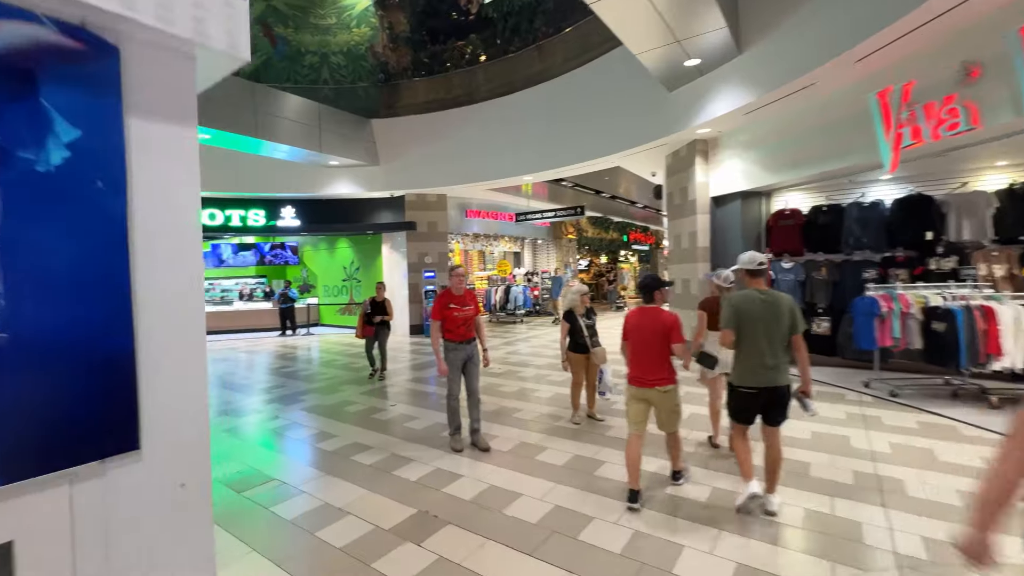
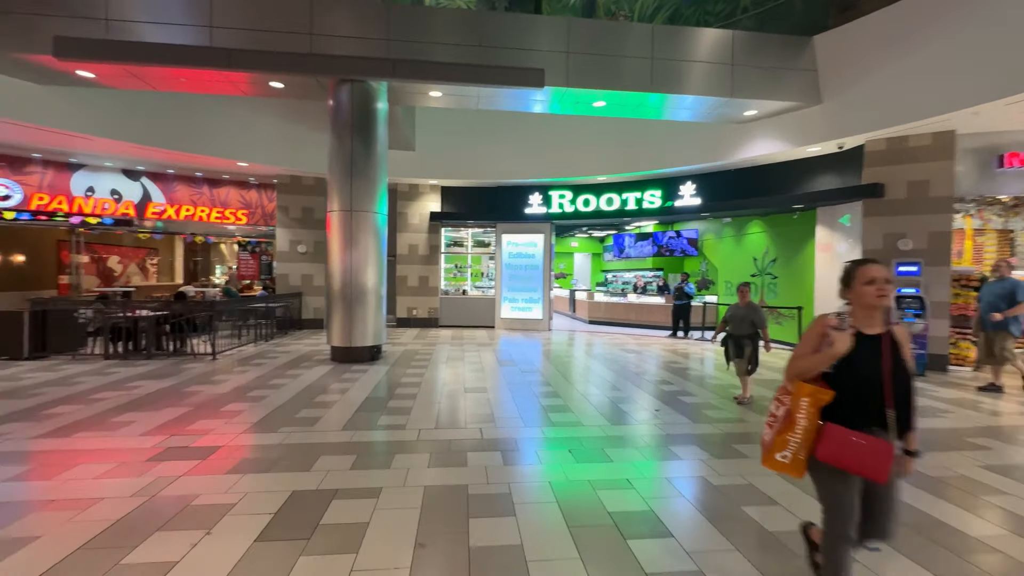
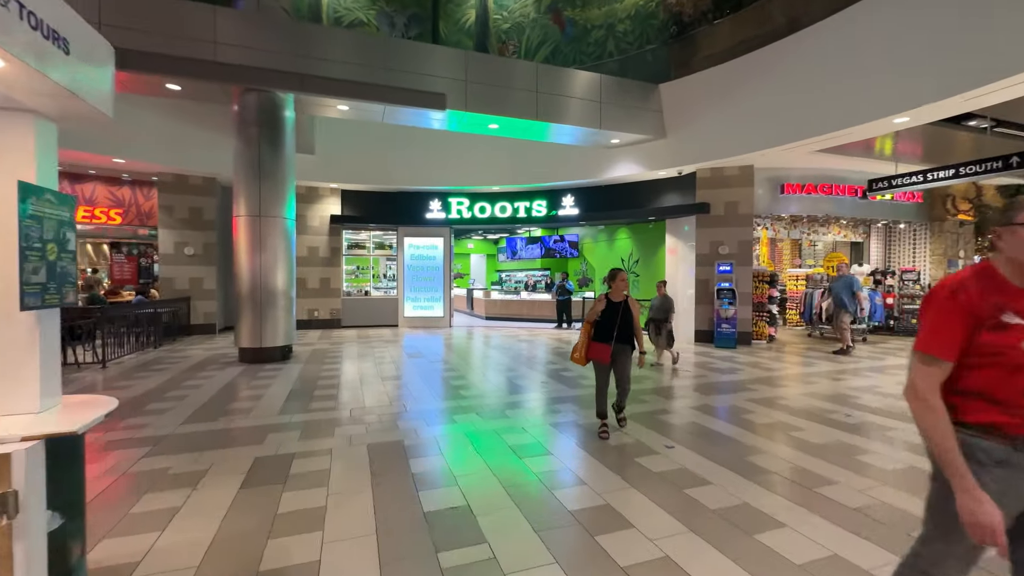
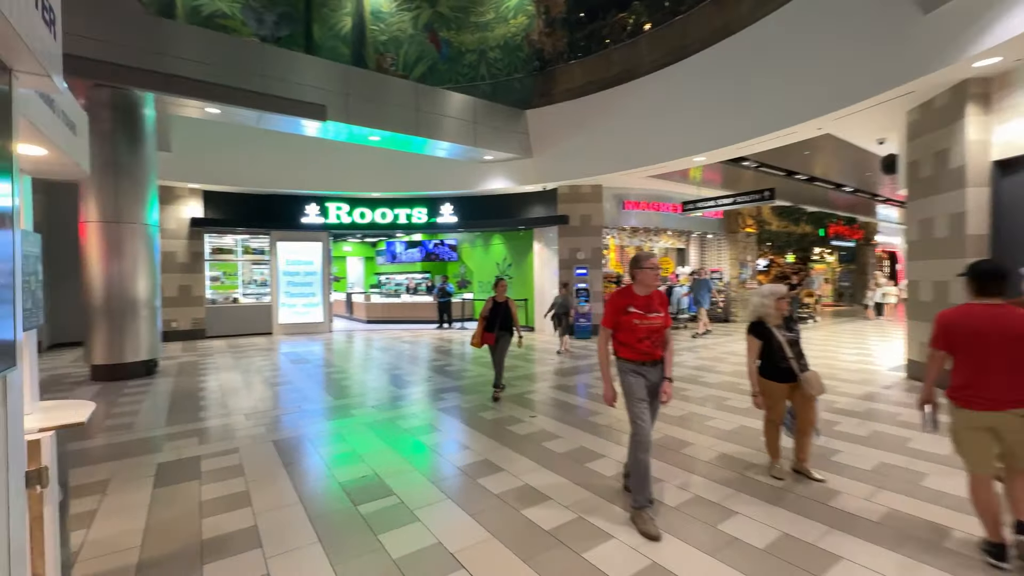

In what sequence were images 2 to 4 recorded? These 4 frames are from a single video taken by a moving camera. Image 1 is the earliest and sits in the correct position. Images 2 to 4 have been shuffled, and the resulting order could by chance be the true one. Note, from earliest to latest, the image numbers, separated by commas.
4, 3, 2
